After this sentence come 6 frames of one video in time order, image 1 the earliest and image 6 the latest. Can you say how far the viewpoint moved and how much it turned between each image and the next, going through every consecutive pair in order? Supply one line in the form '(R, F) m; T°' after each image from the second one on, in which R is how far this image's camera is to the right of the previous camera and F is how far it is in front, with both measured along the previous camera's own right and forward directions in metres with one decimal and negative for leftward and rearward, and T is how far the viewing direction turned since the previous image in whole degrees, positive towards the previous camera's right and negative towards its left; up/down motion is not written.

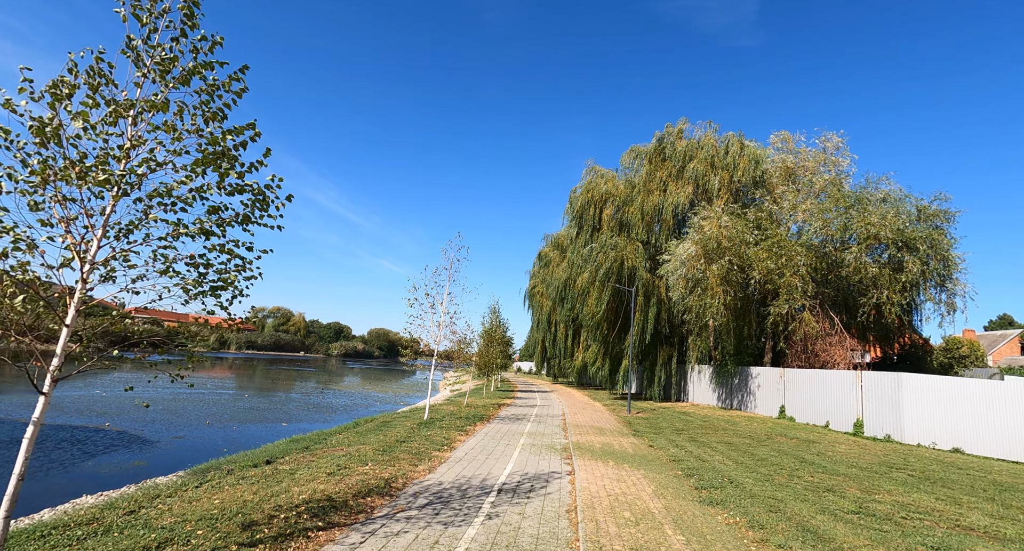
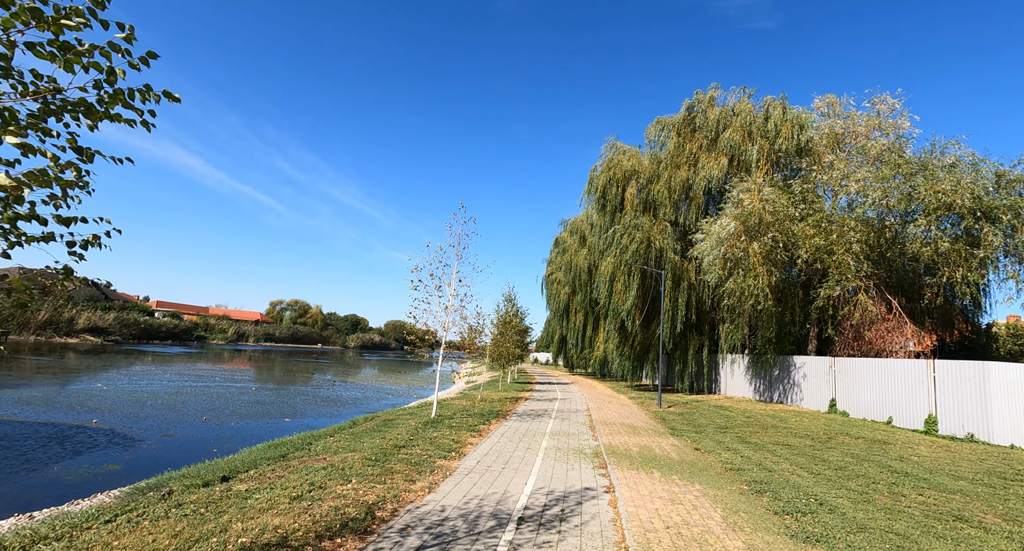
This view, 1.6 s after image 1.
(-0.1, +1.7) m; -2°
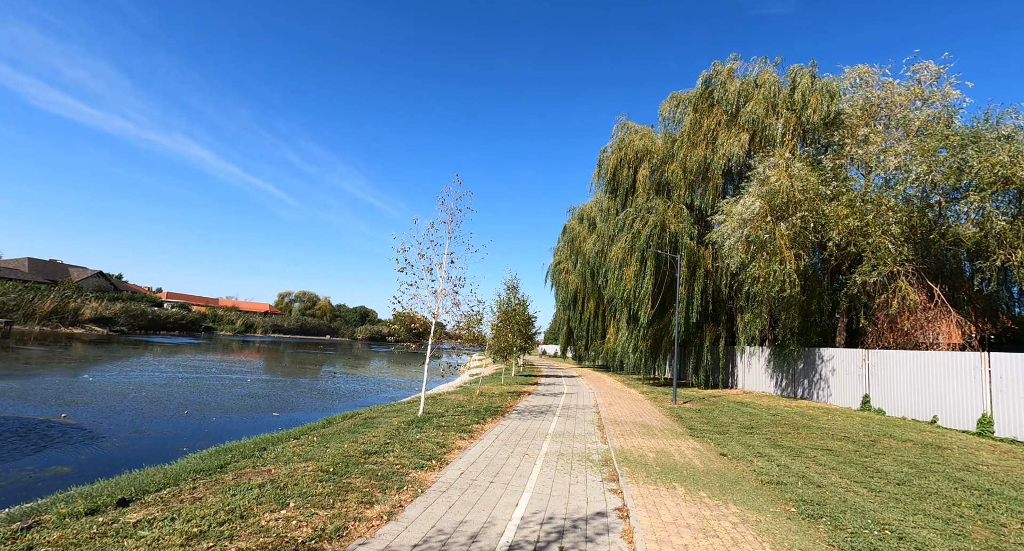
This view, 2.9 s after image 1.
(+0.2, +1.3) m; -1°
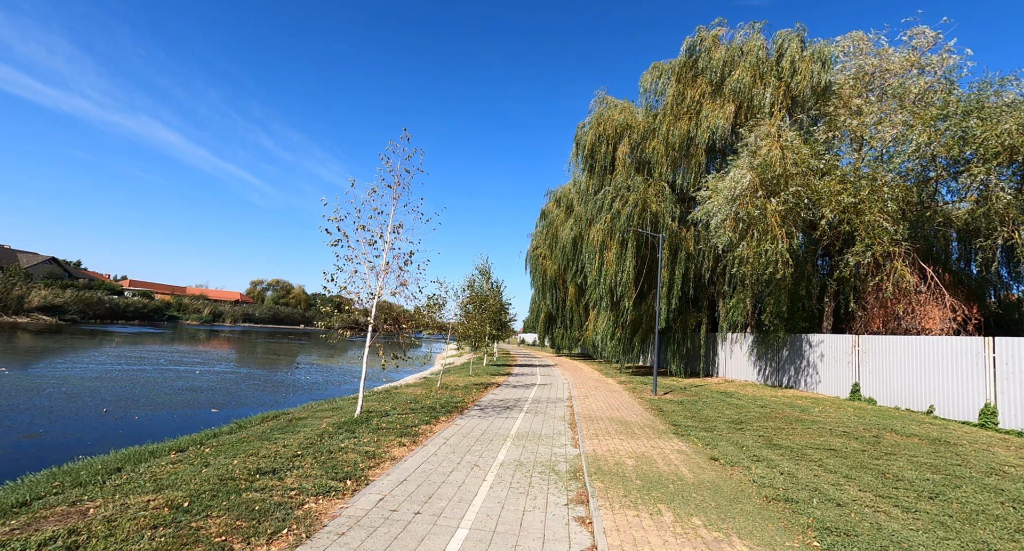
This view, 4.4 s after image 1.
(+0.4, +1.5) m; +2°
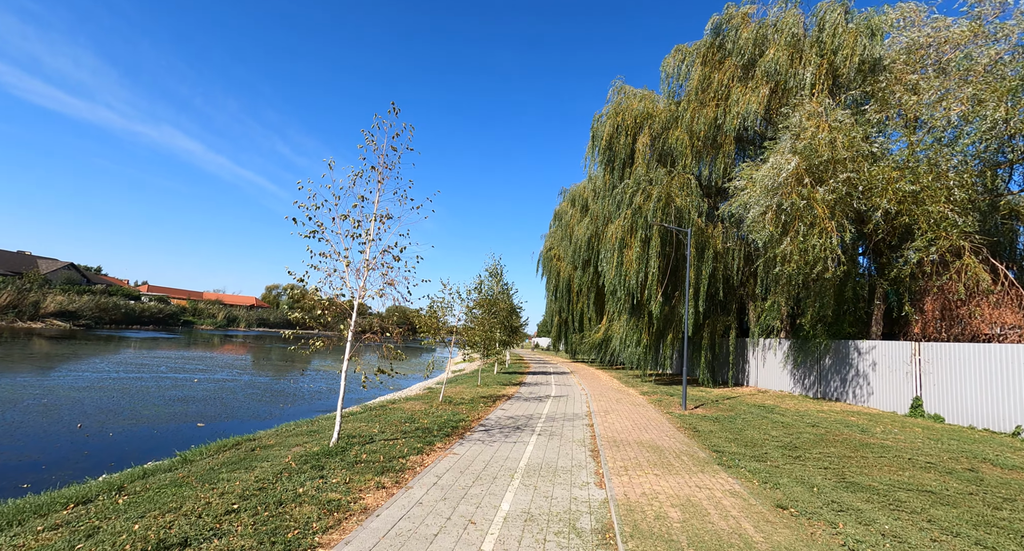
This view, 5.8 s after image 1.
(+0.1, +1.5) m; -2°
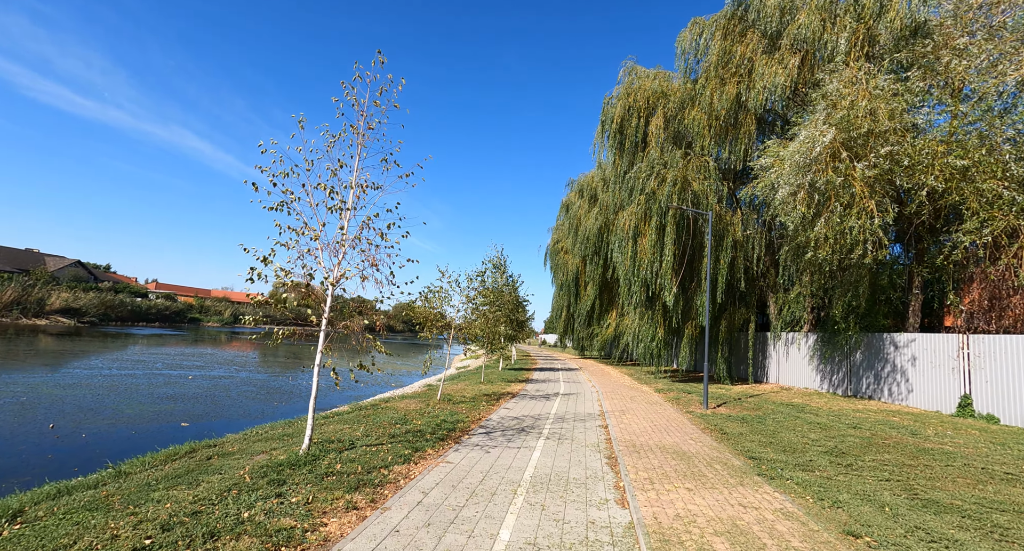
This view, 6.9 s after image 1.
(+0.1, +1.1) m; -1°
